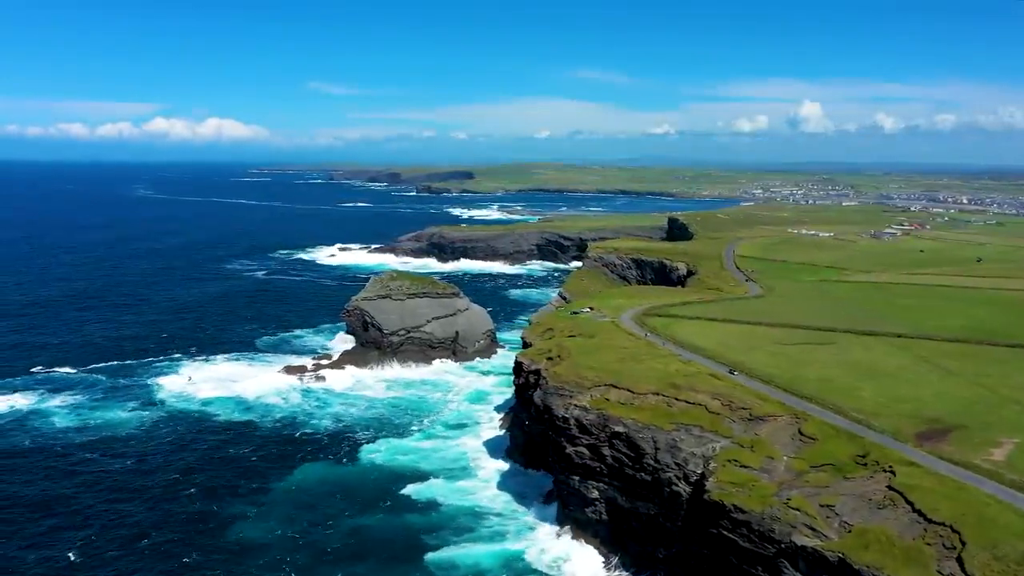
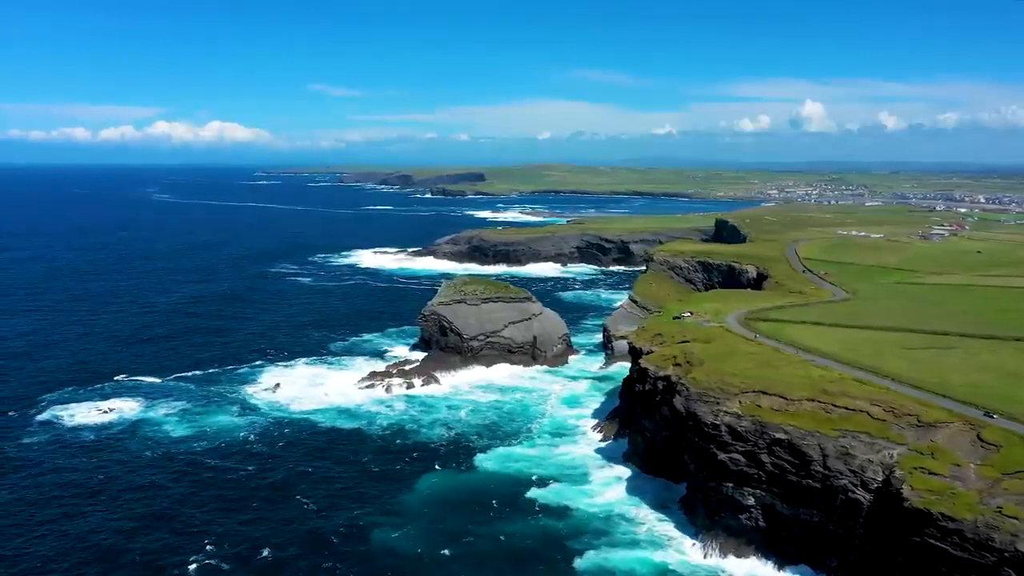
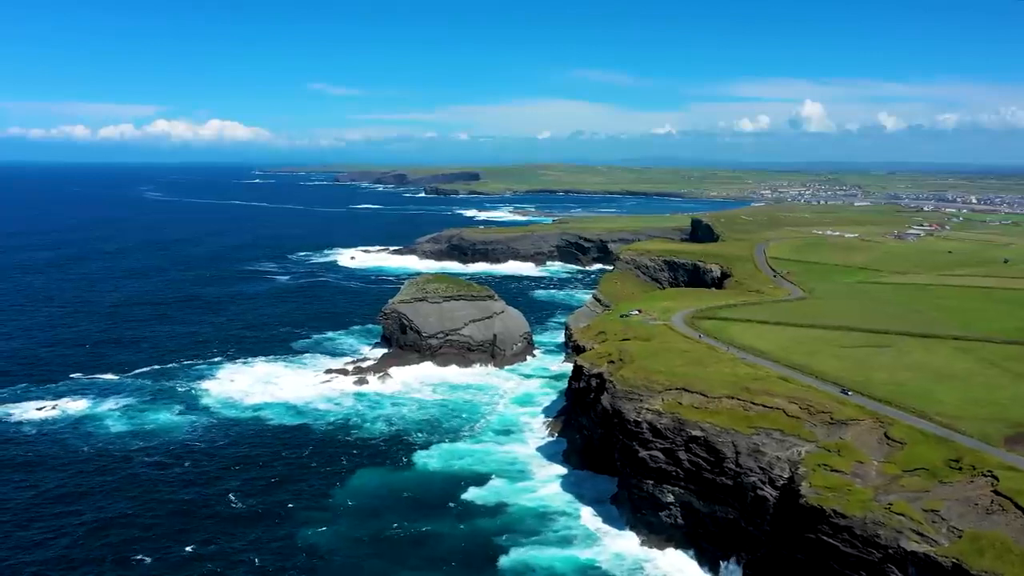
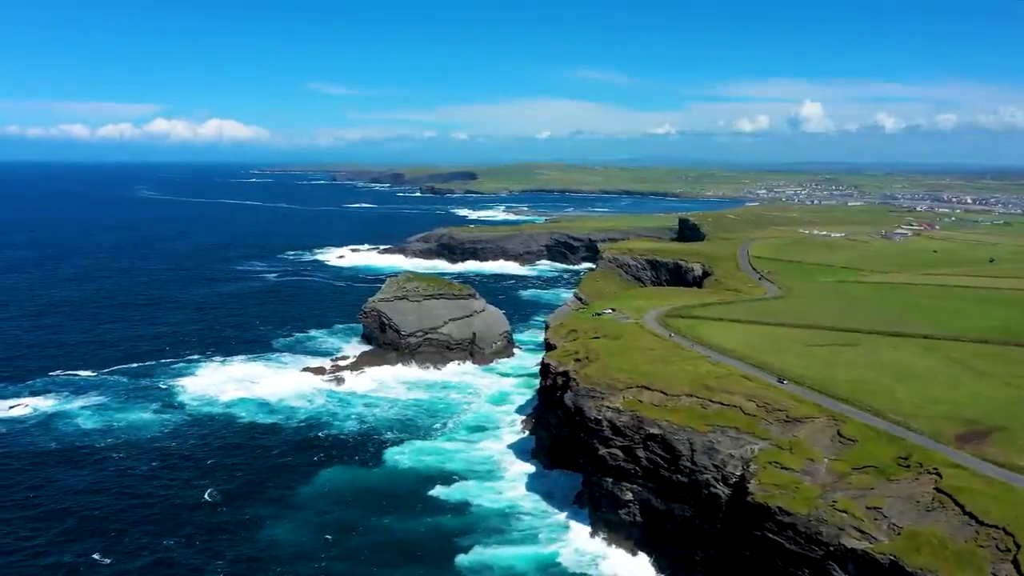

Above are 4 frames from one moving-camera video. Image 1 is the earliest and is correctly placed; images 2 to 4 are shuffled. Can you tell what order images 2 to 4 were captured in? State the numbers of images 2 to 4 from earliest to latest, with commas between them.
4, 3, 2
